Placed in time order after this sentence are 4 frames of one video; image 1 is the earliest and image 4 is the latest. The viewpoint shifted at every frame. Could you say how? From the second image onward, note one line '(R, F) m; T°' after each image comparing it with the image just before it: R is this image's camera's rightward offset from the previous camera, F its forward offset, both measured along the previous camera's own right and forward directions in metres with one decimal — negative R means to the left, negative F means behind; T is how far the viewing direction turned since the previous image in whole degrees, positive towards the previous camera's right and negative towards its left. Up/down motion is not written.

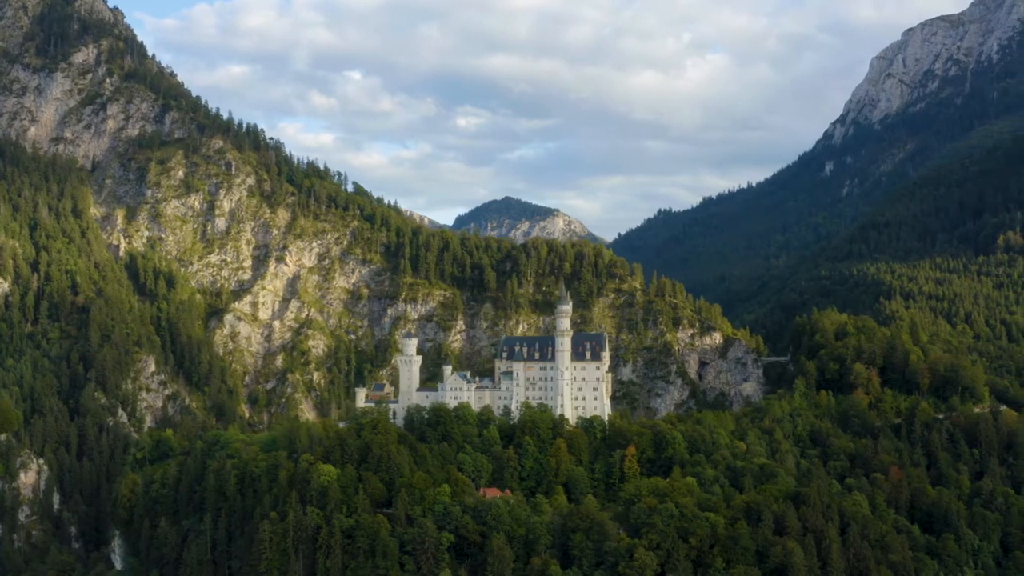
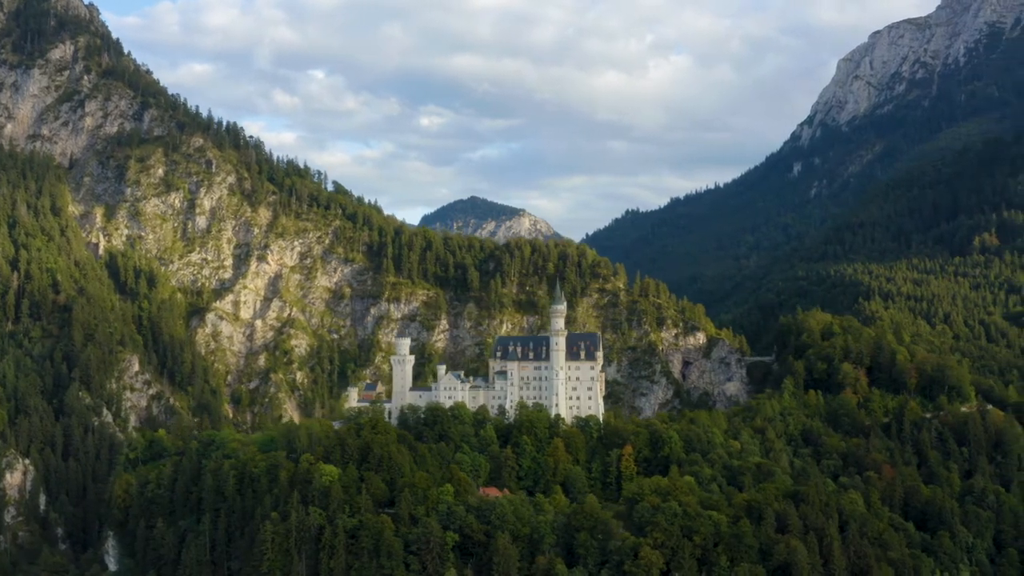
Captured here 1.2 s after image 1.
(-3.1, -0.2) m; +2°
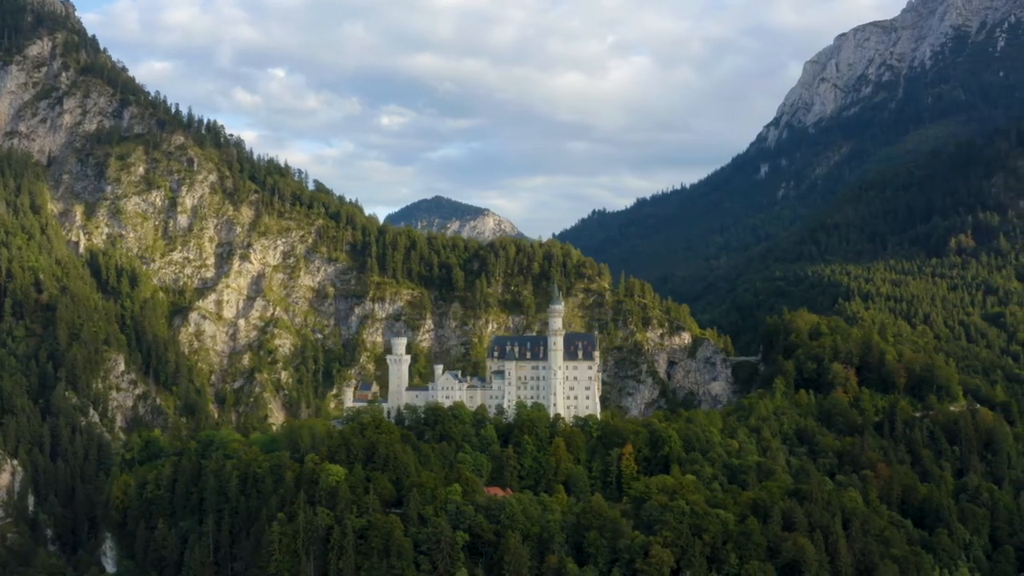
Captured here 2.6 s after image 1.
(-3.6, -0.2) m; +2°
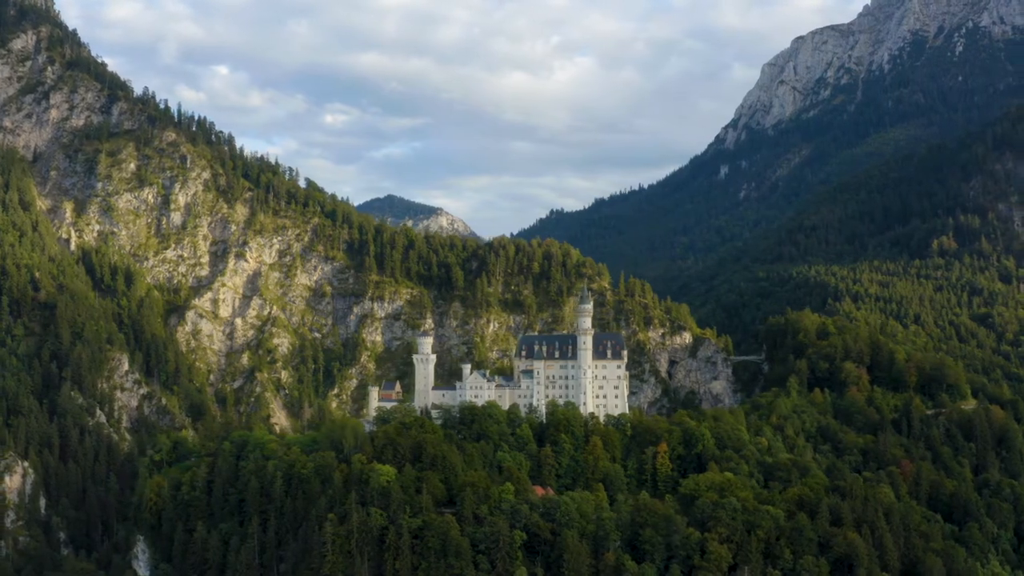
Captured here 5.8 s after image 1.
(-8.4, -0.5) m; +2°
